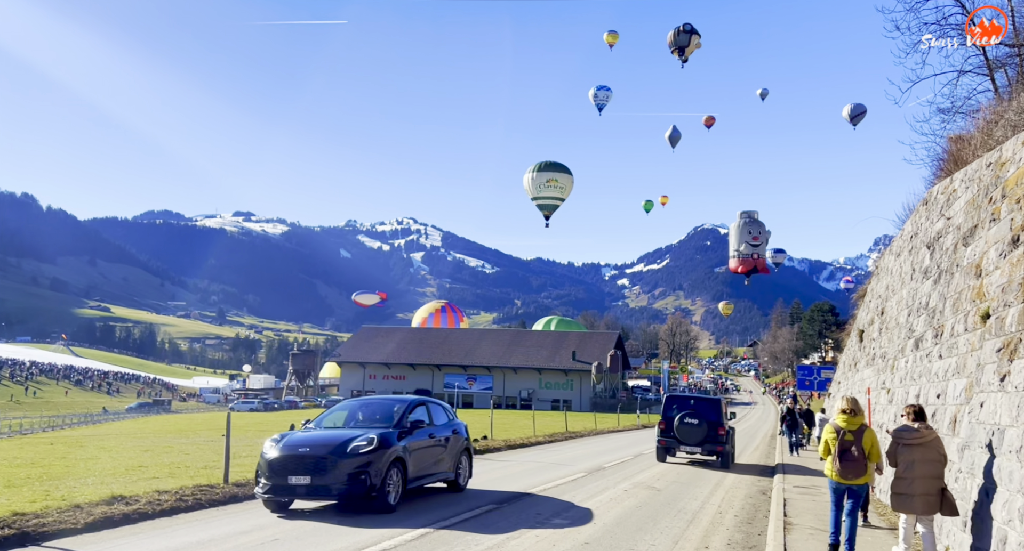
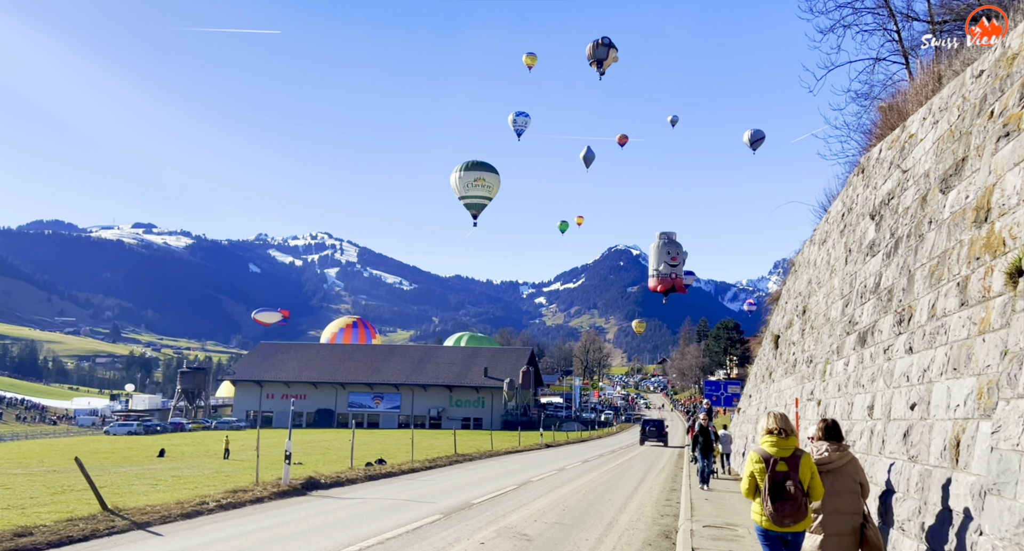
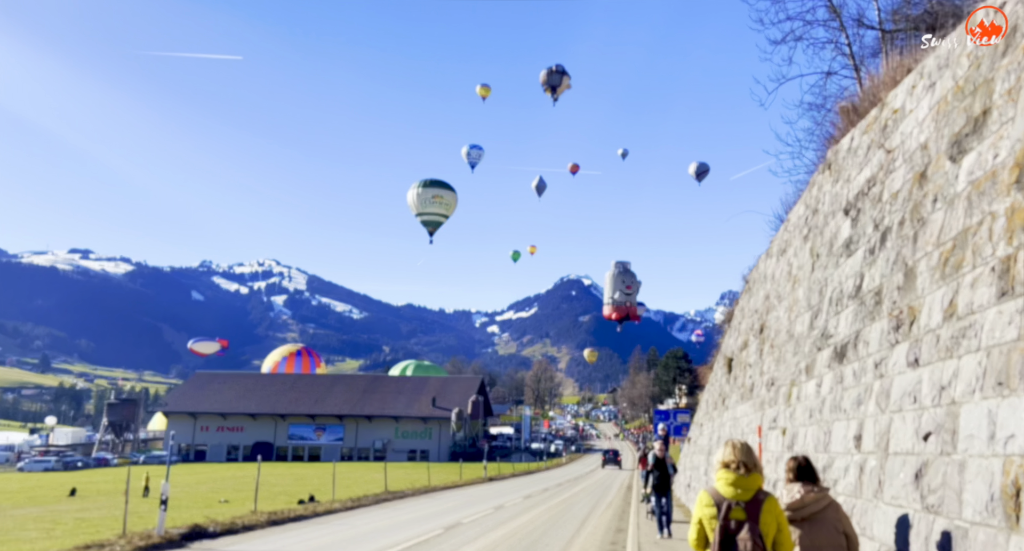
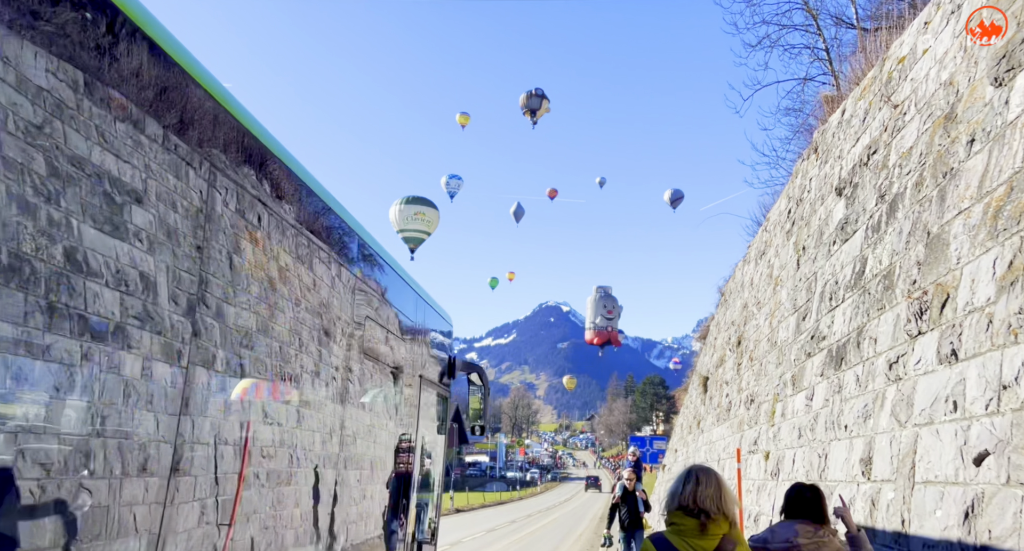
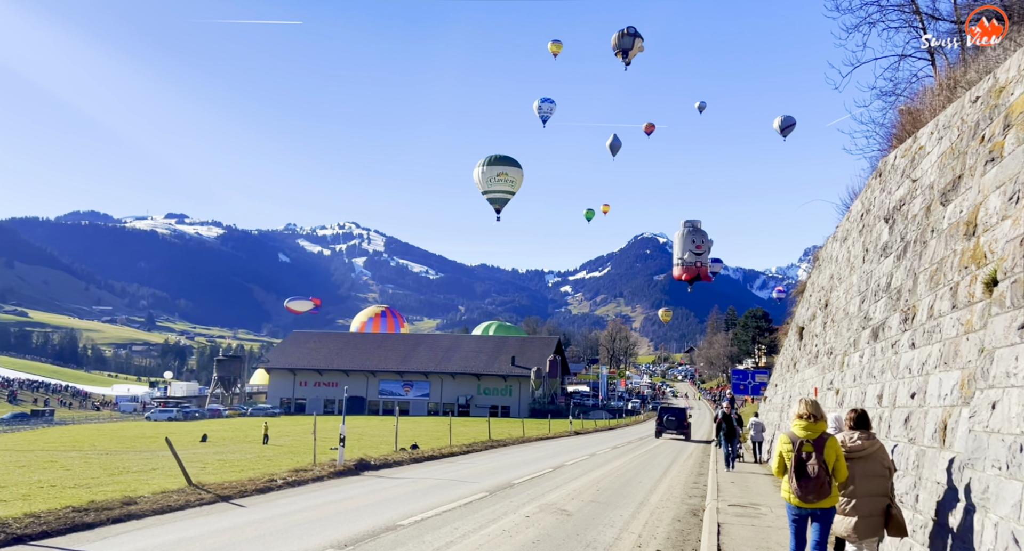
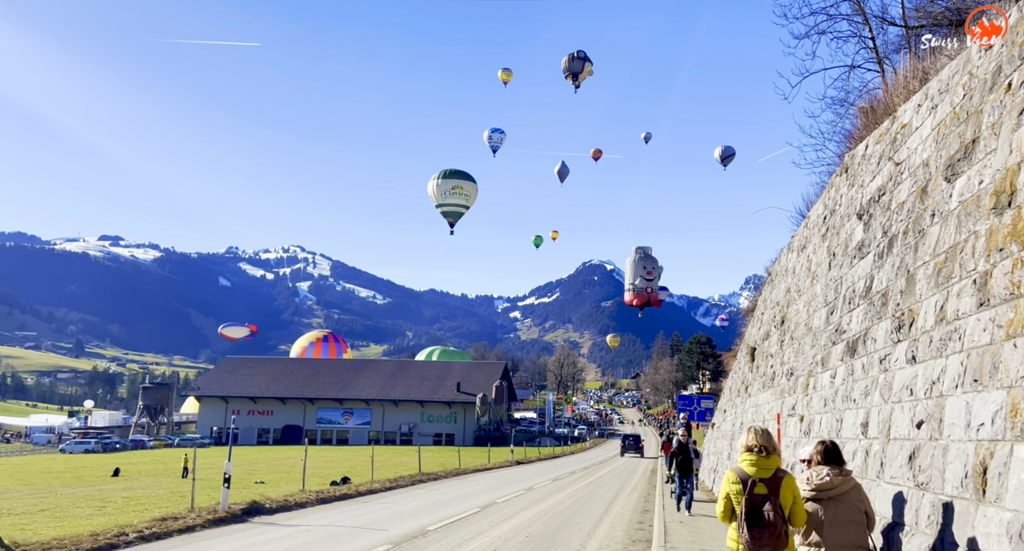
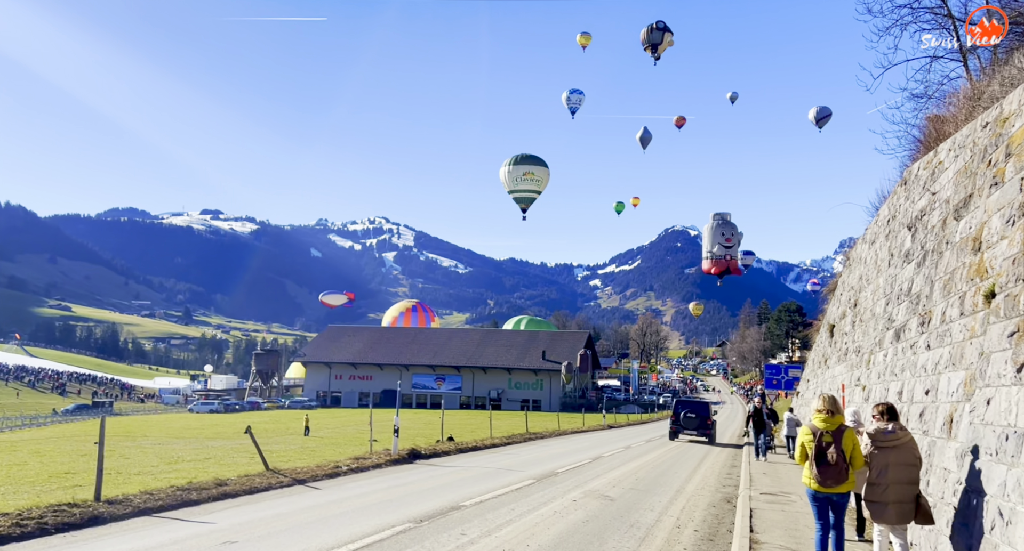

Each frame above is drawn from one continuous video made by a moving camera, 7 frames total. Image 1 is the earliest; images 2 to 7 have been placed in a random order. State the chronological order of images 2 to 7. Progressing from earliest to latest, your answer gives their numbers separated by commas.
7, 5, 2, 6, 3, 4
